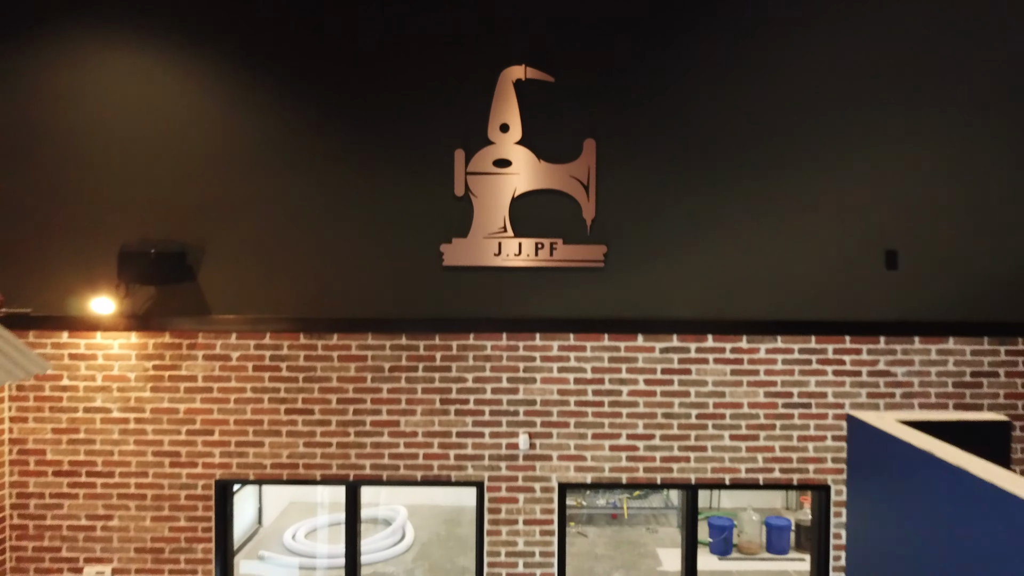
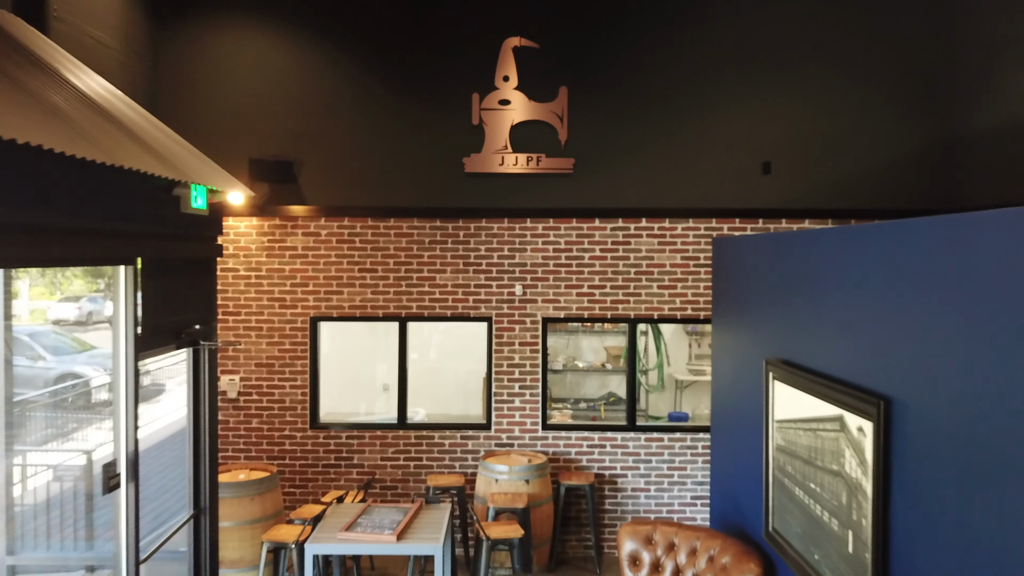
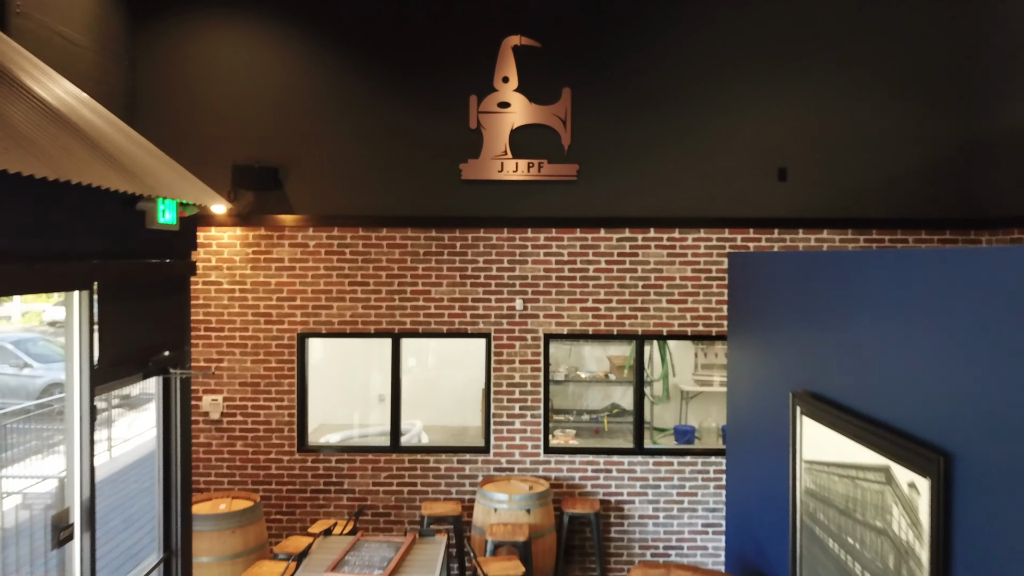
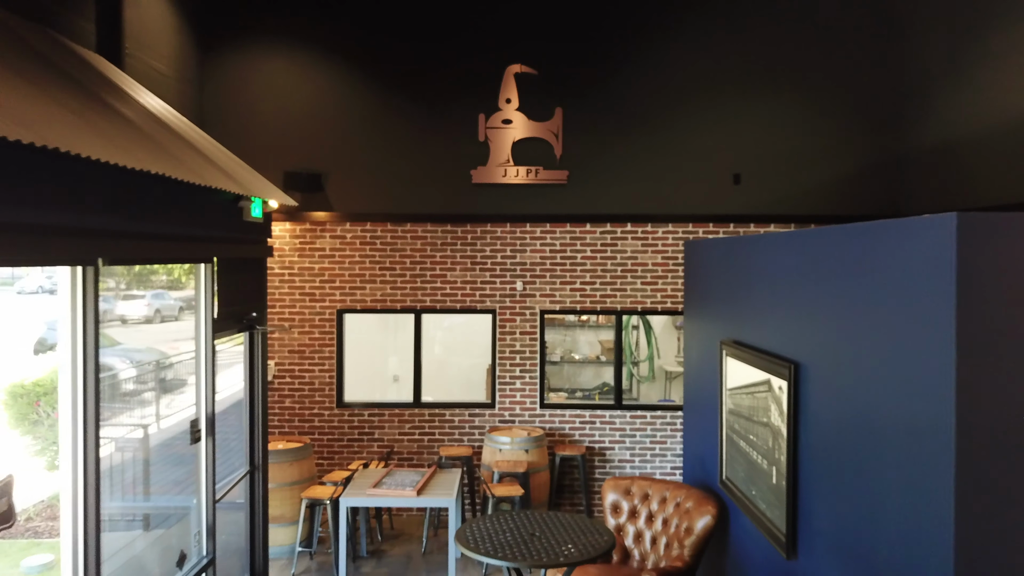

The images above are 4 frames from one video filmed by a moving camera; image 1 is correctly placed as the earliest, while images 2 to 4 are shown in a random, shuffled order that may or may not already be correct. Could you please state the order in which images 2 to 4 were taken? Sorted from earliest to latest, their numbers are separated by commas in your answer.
3, 2, 4
